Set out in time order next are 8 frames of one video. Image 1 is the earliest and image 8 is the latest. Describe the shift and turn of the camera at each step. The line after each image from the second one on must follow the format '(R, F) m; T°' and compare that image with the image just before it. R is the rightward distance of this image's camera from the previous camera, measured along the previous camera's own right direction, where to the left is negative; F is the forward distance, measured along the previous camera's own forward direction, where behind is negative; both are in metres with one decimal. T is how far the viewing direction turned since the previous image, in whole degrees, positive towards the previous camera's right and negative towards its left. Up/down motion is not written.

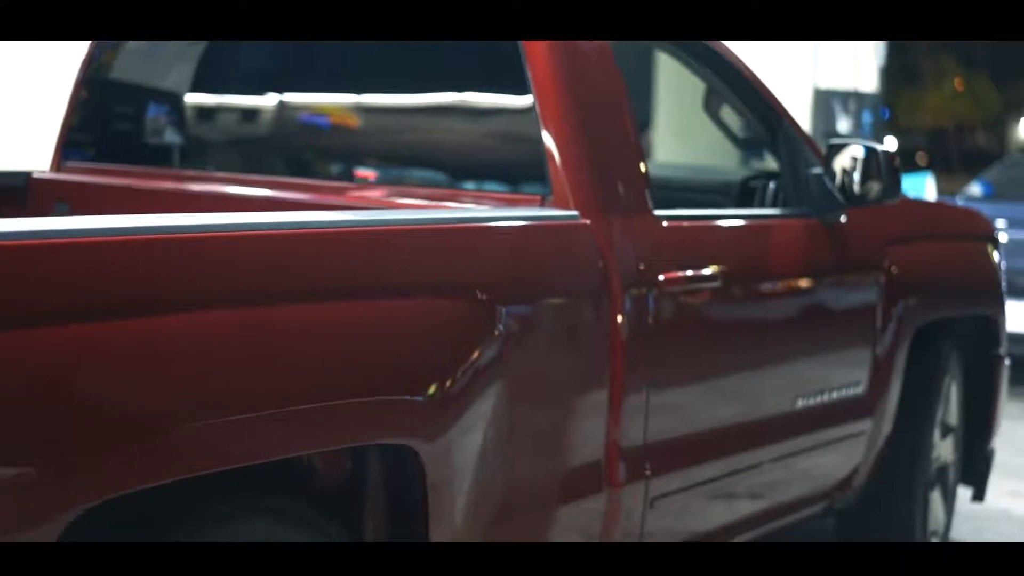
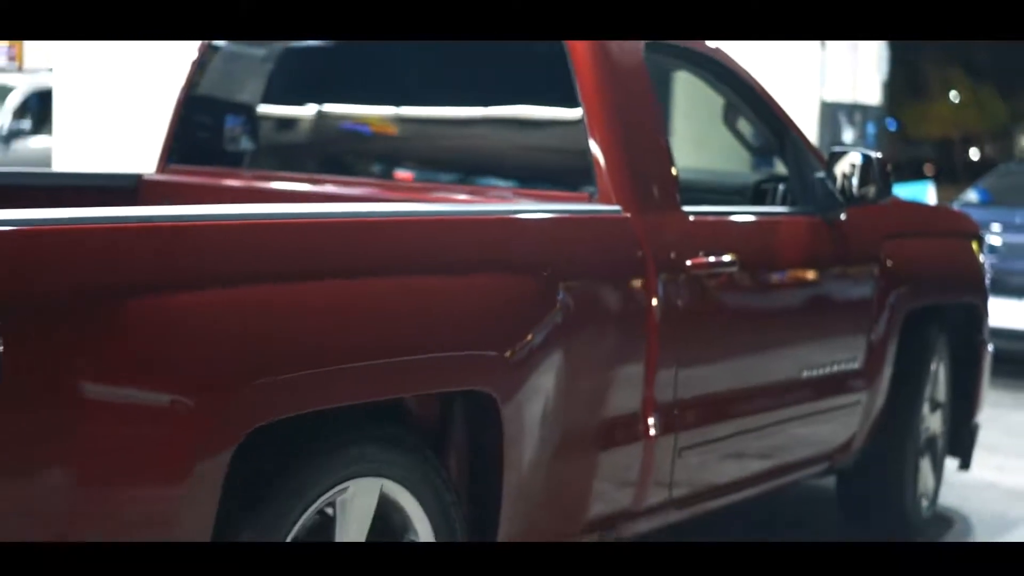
(-0.1, -0.6) m; 0°
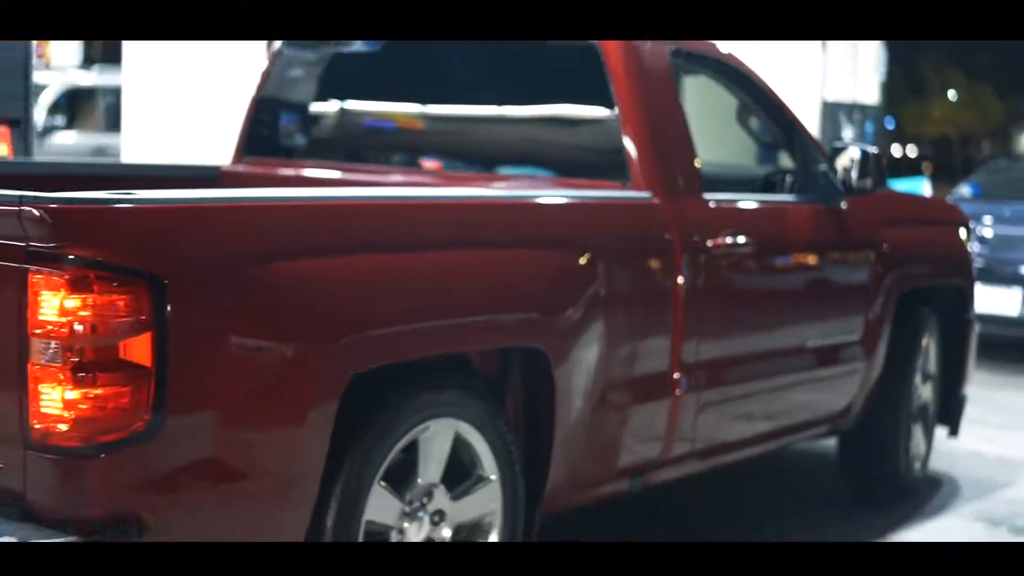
(-0.1, -0.6) m; 0°
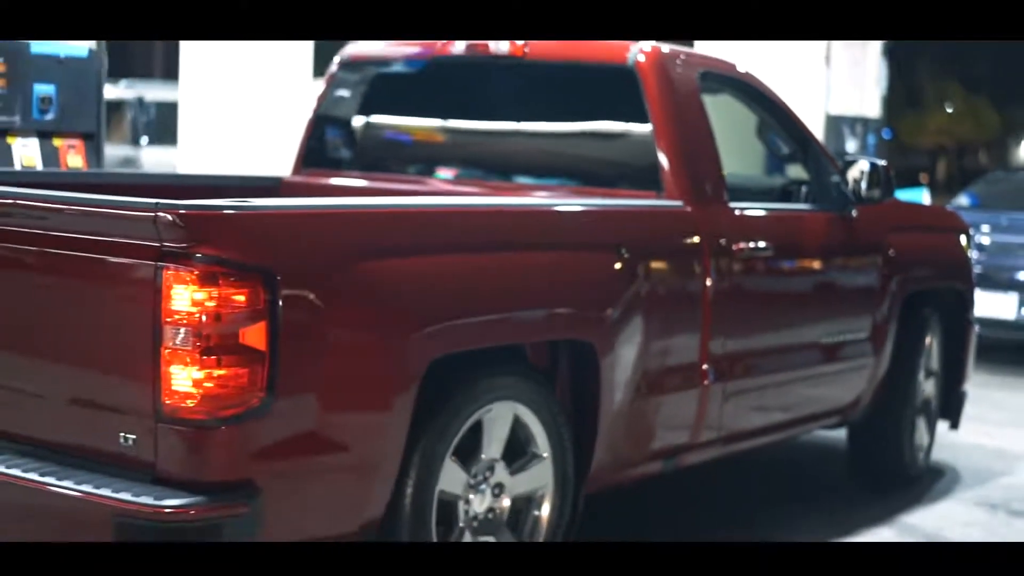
(-0.1, -0.4) m; 0°
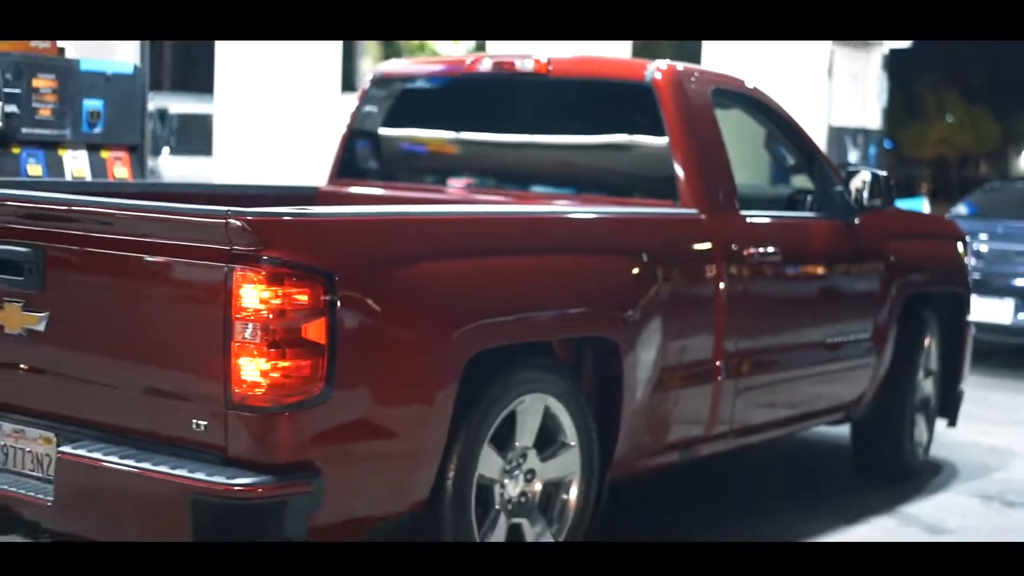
(-0.1, -0.3) m; 0°
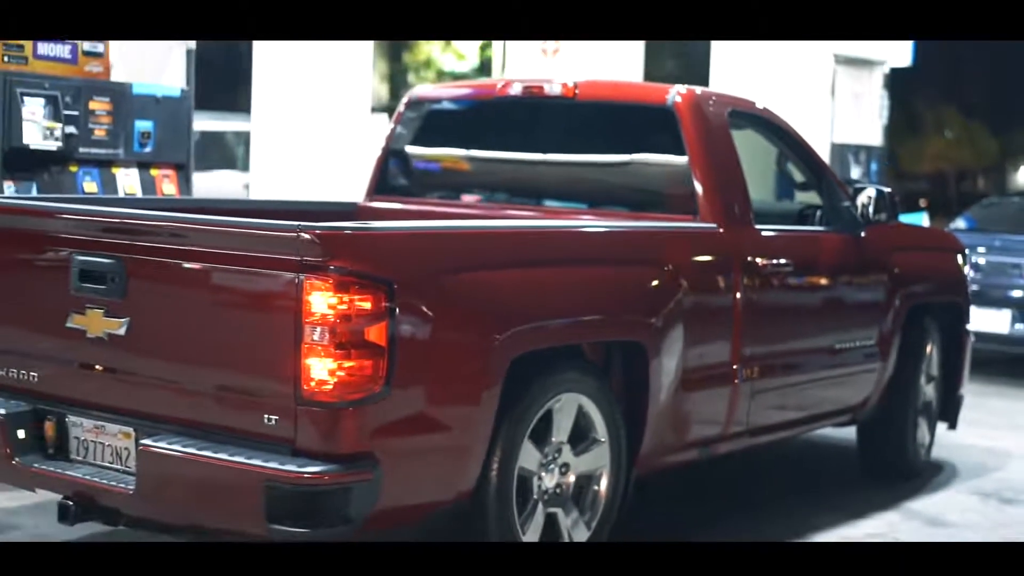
(-0.1, -0.4) m; 0°
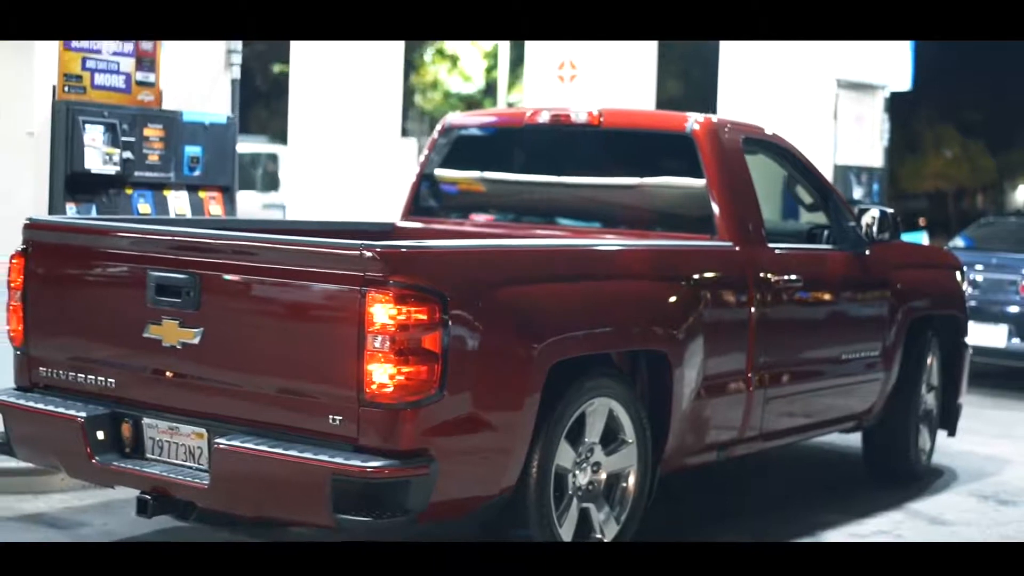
(-0.1, -0.4) m; 0°
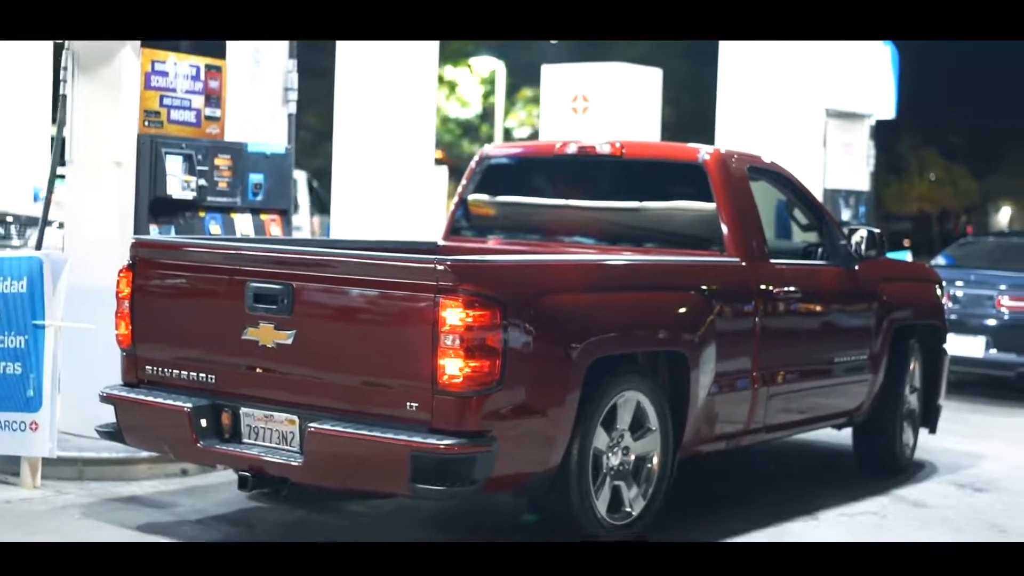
(-0.1, -0.8) m; 0°
